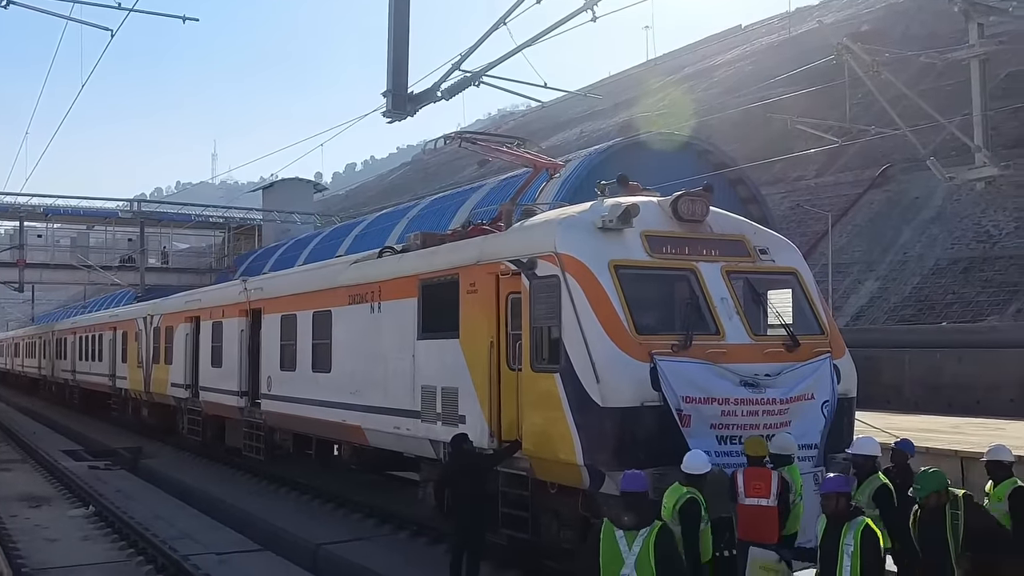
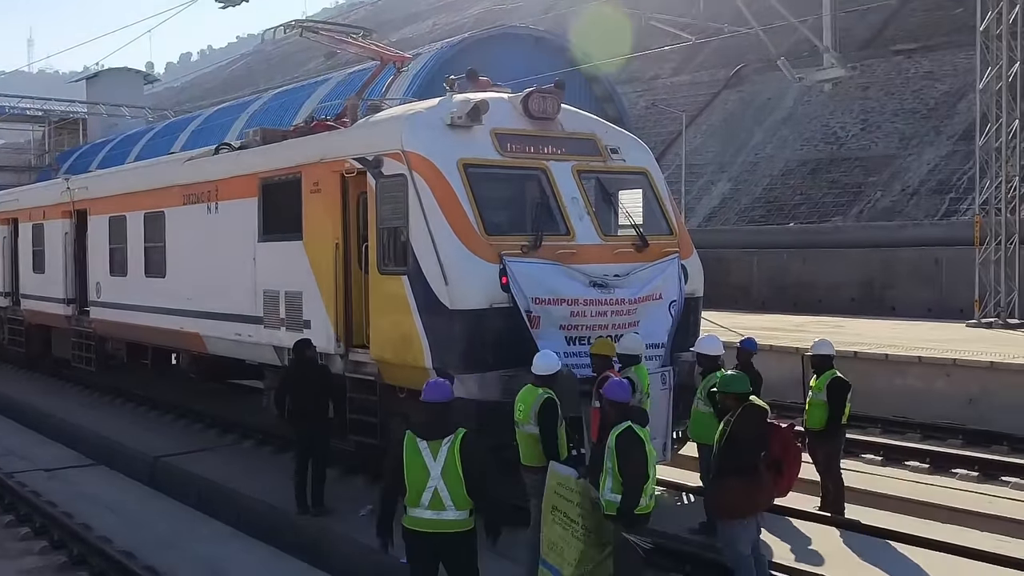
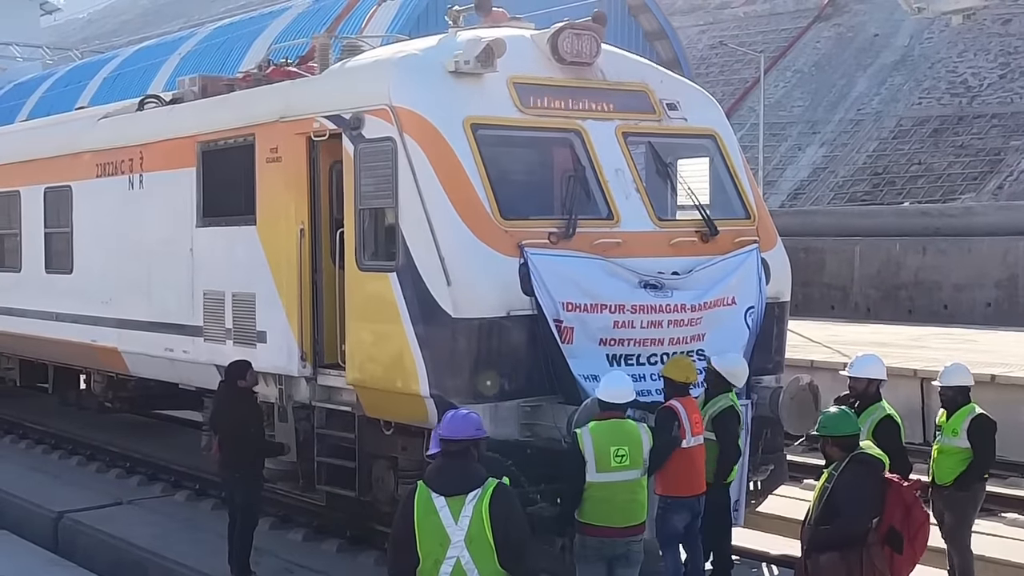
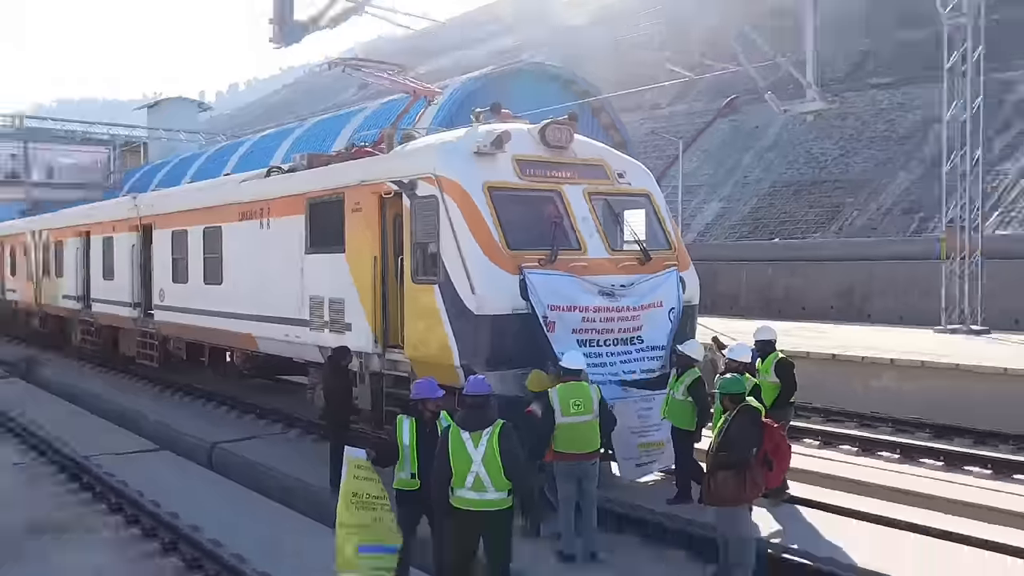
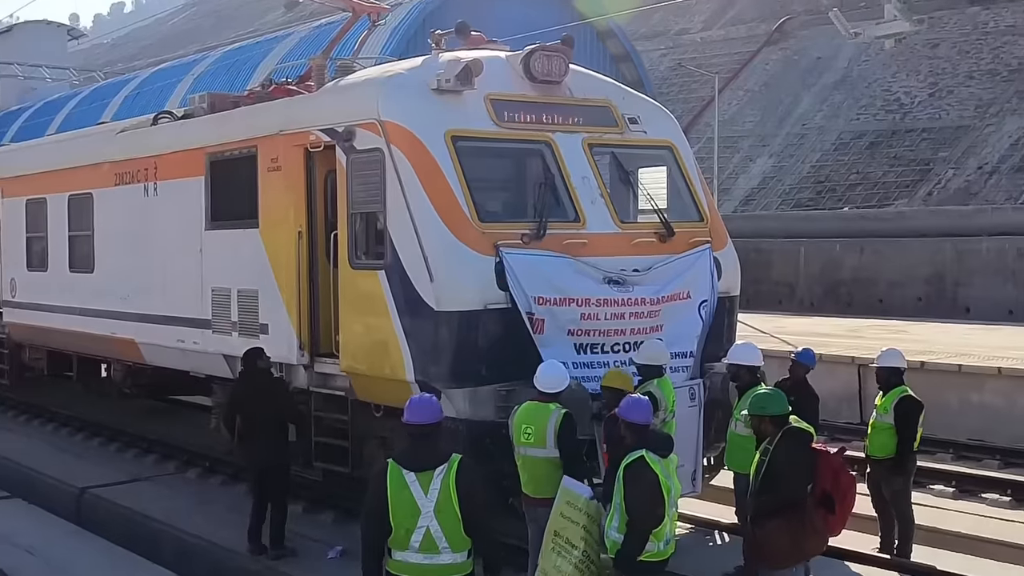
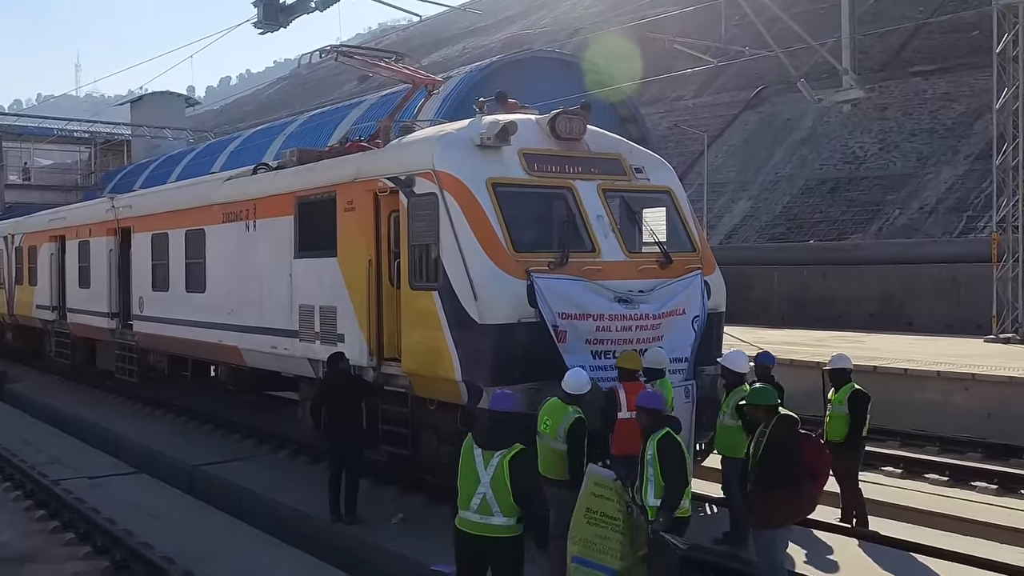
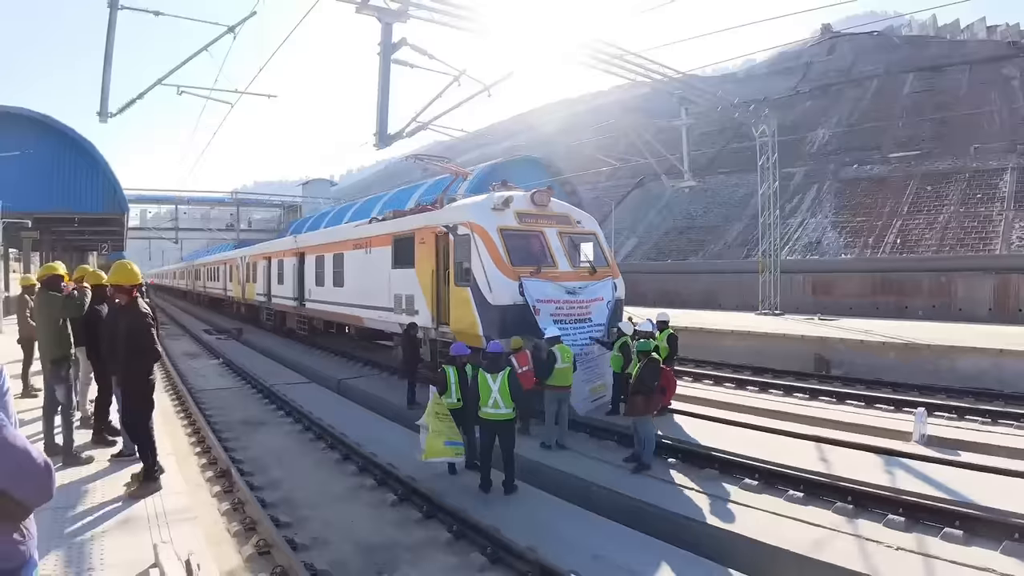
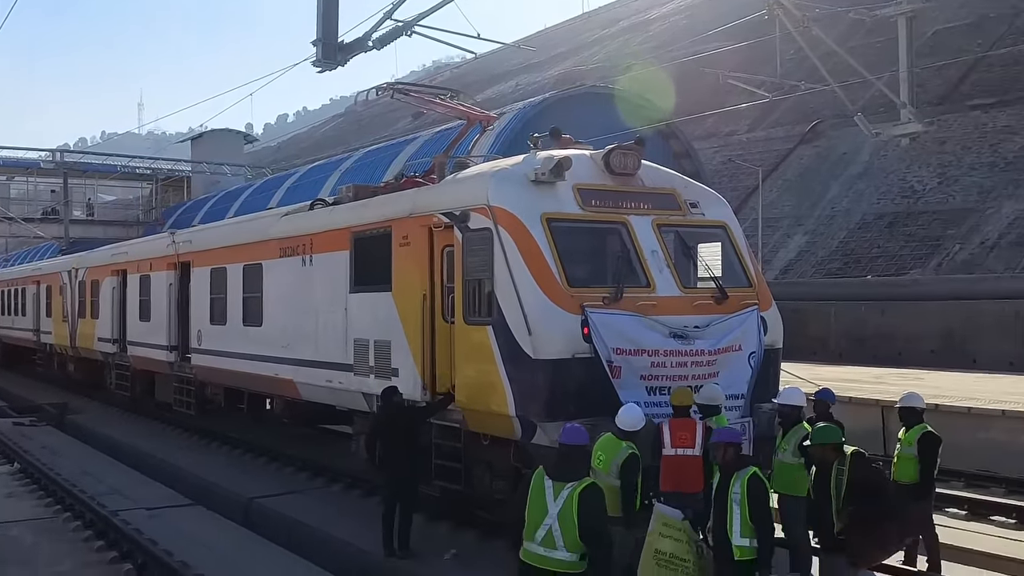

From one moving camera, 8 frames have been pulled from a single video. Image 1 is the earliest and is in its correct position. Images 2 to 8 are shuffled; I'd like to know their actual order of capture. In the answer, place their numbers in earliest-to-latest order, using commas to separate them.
8, 6, 2, 5, 3, 4, 7
